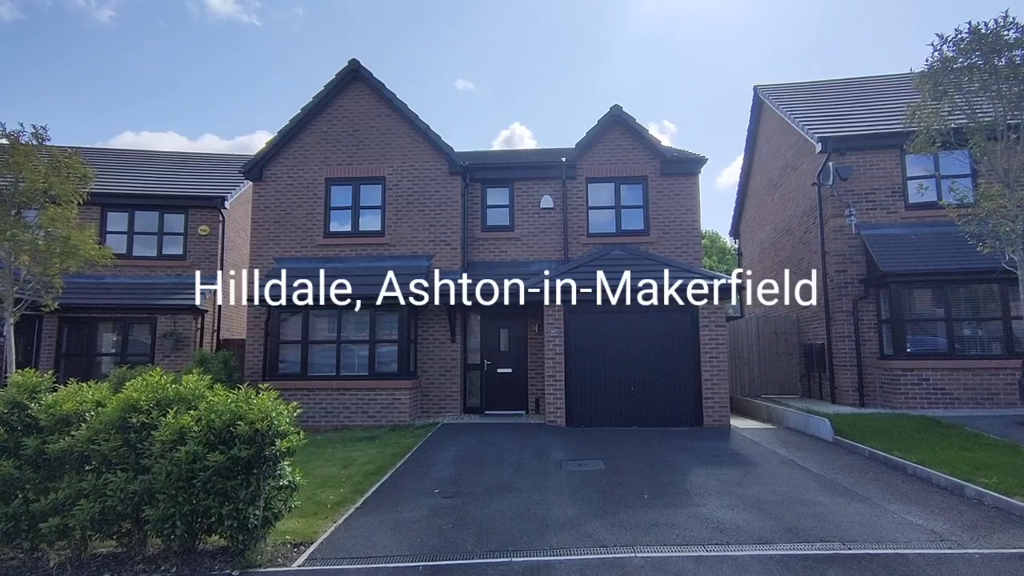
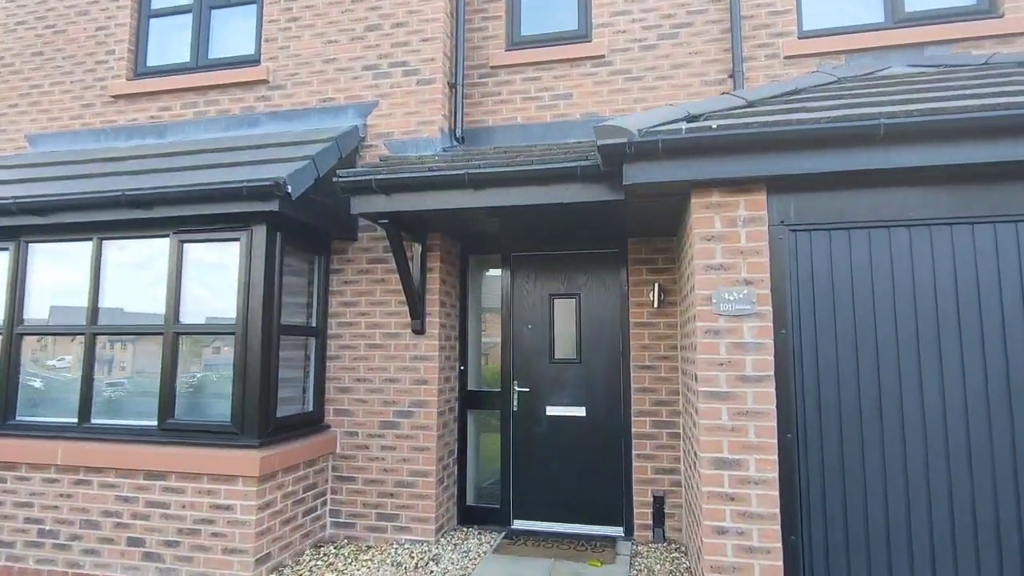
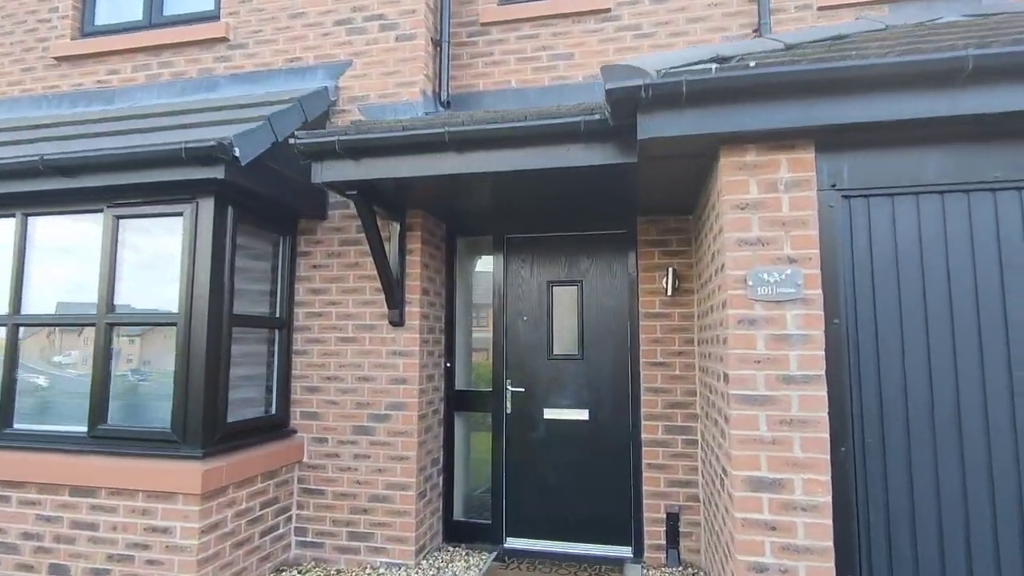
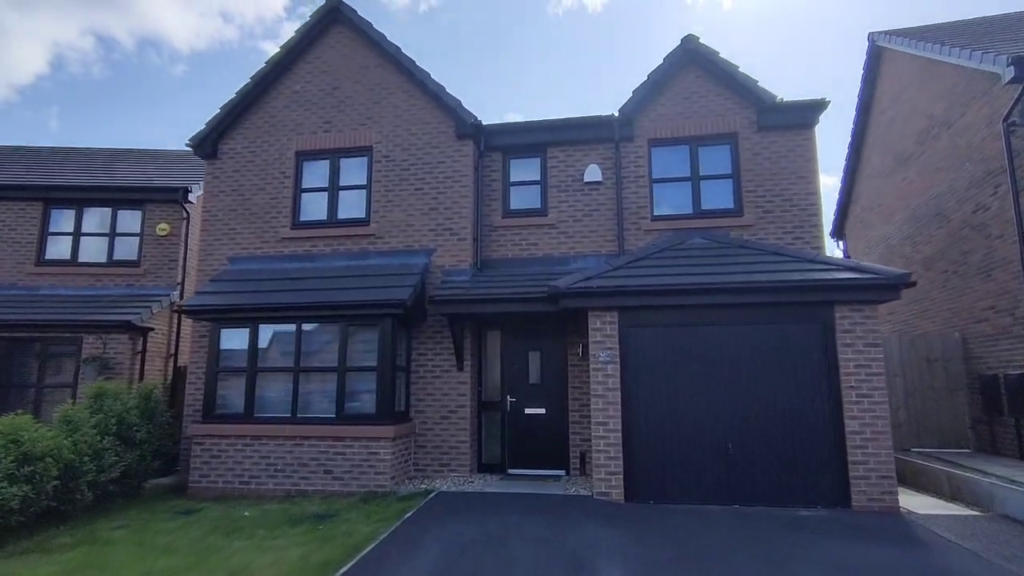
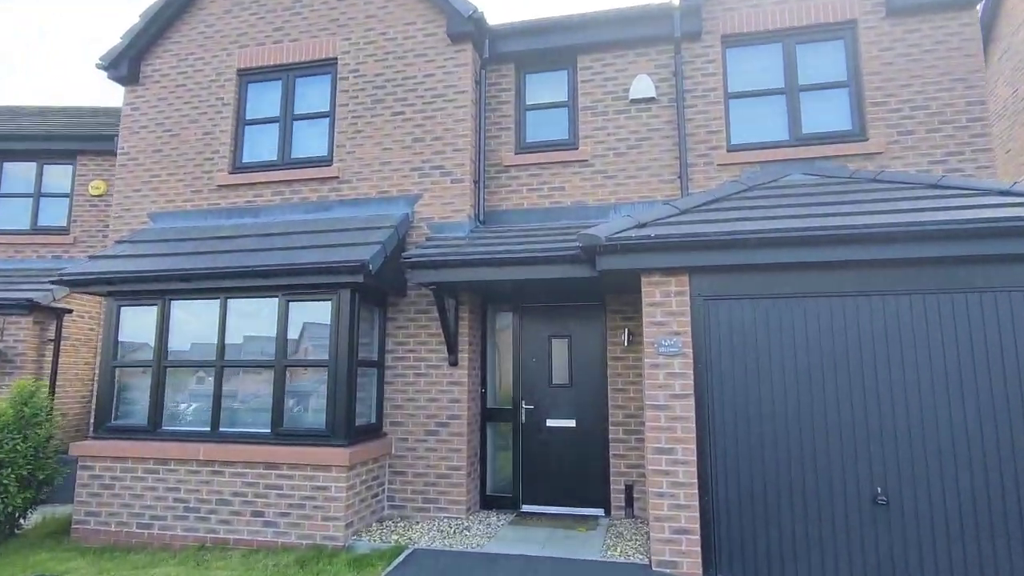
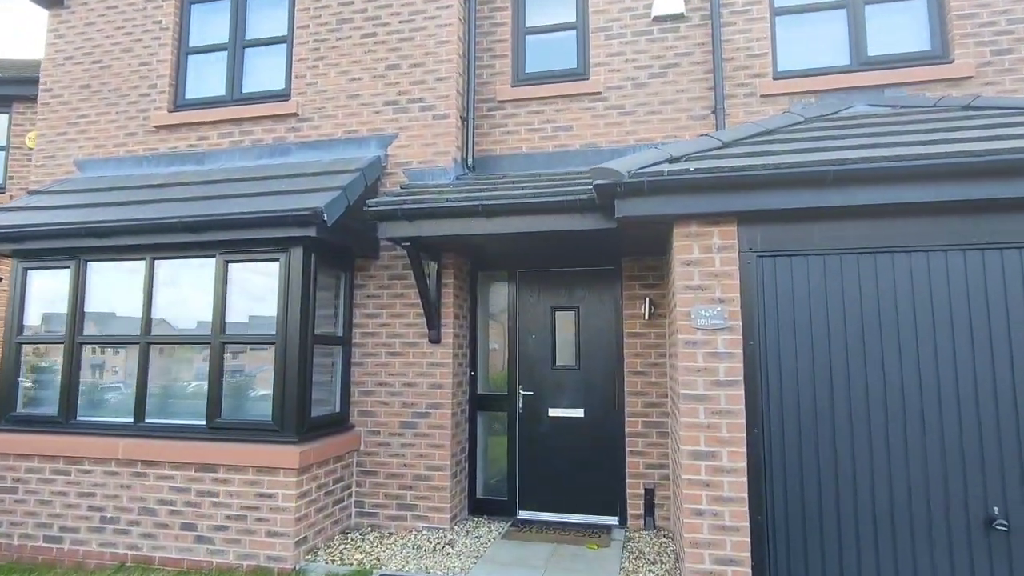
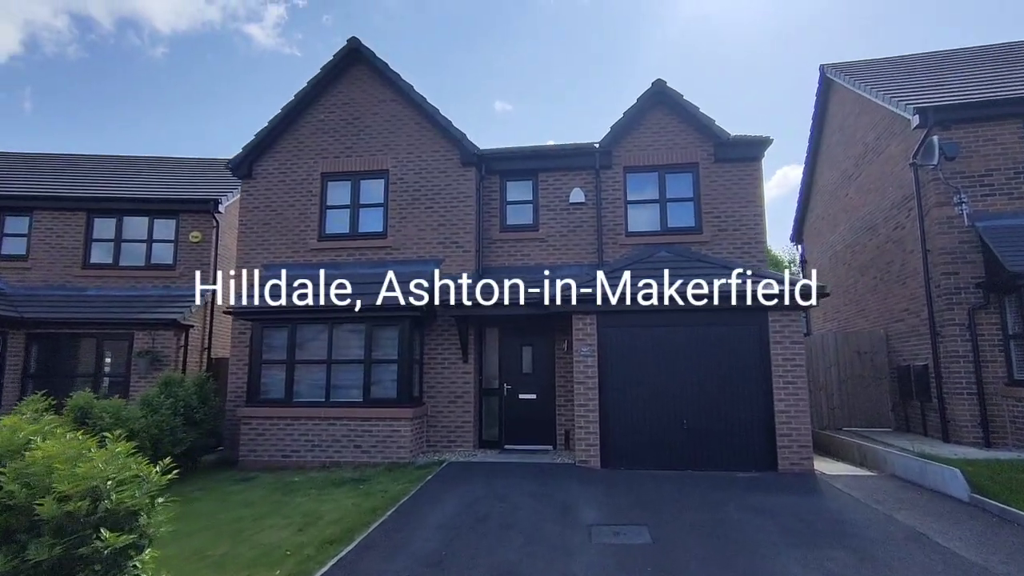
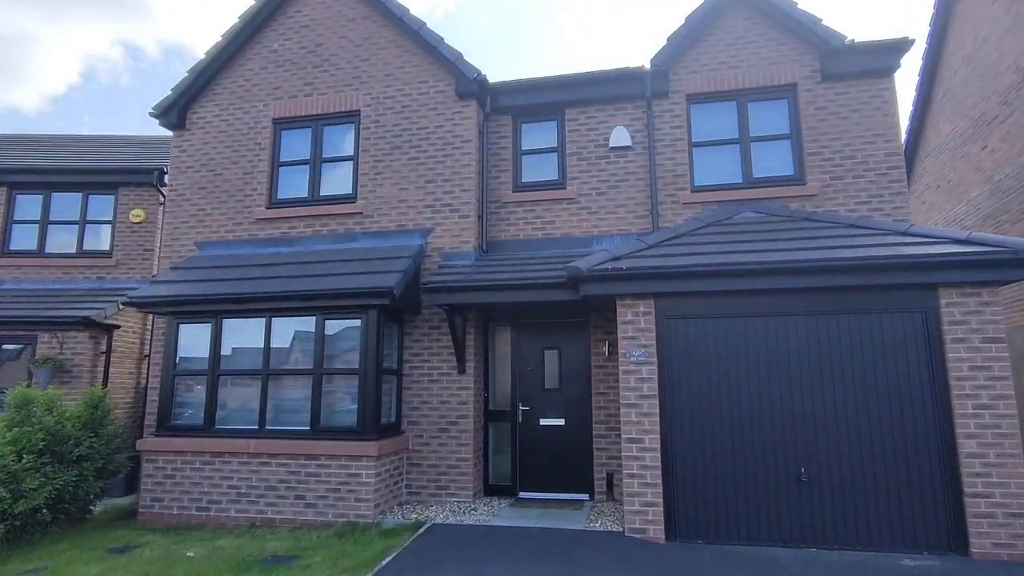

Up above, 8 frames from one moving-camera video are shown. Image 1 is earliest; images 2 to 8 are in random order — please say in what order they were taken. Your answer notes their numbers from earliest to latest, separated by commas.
7, 4, 8, 5, 6, 2, 3
